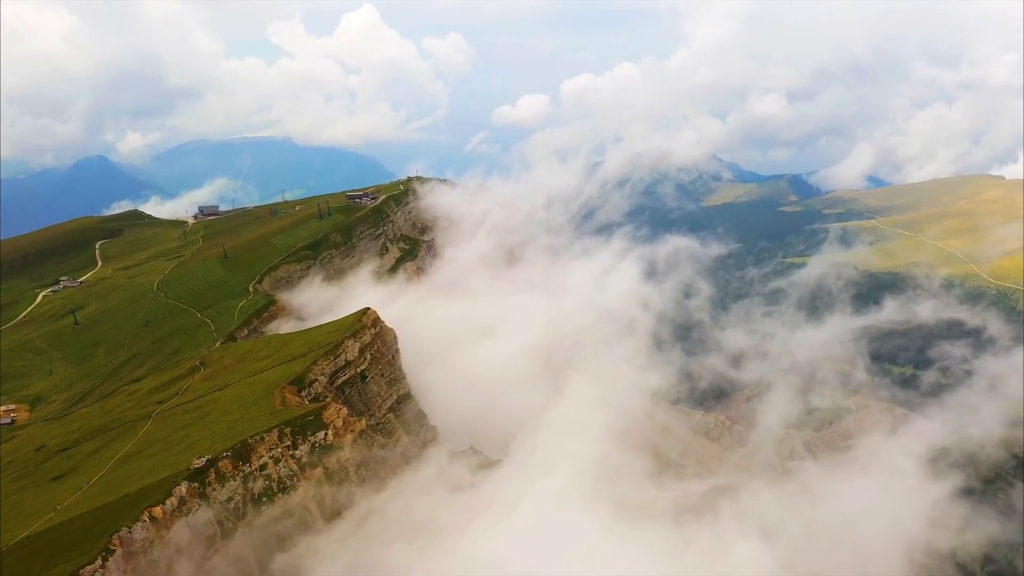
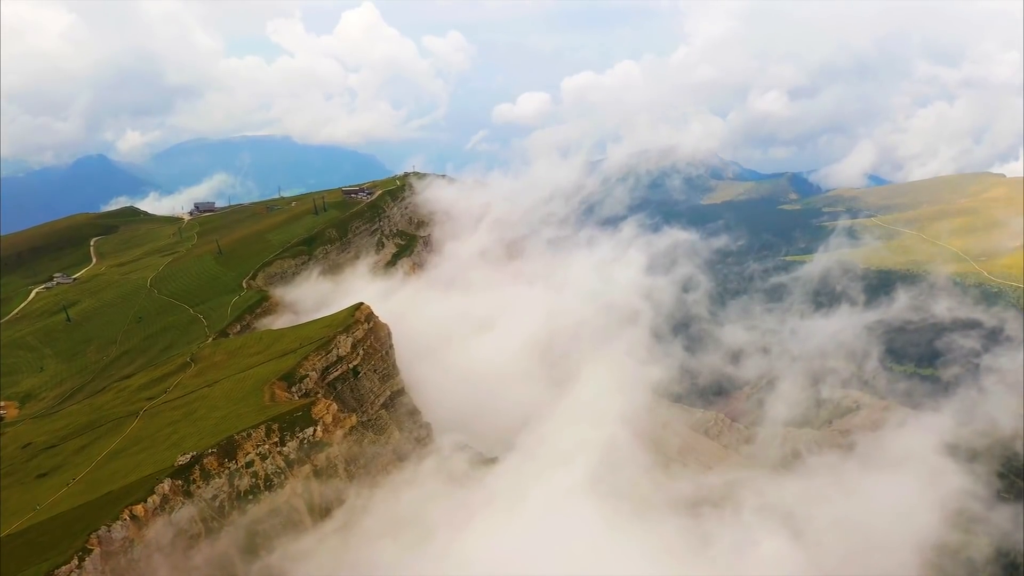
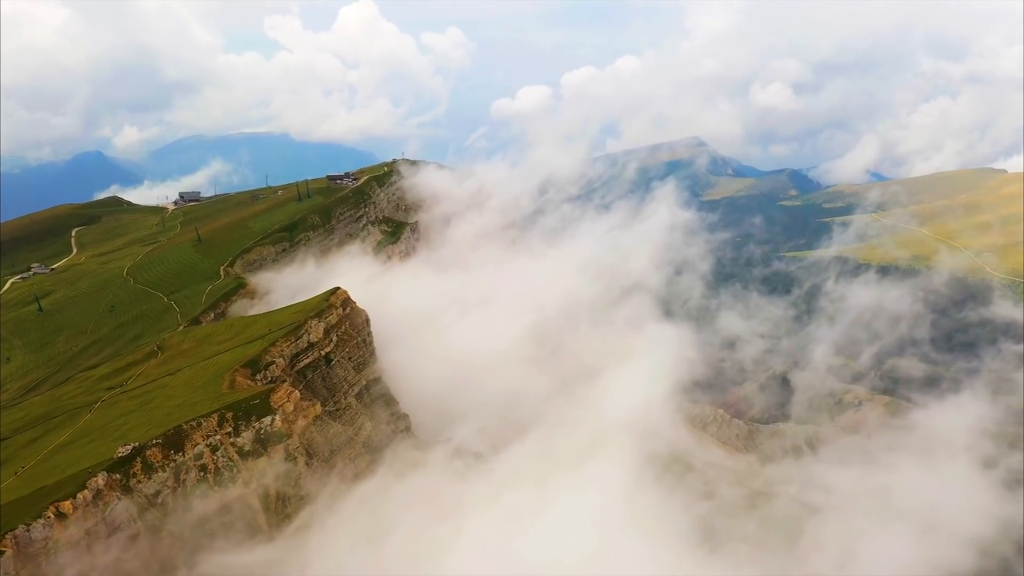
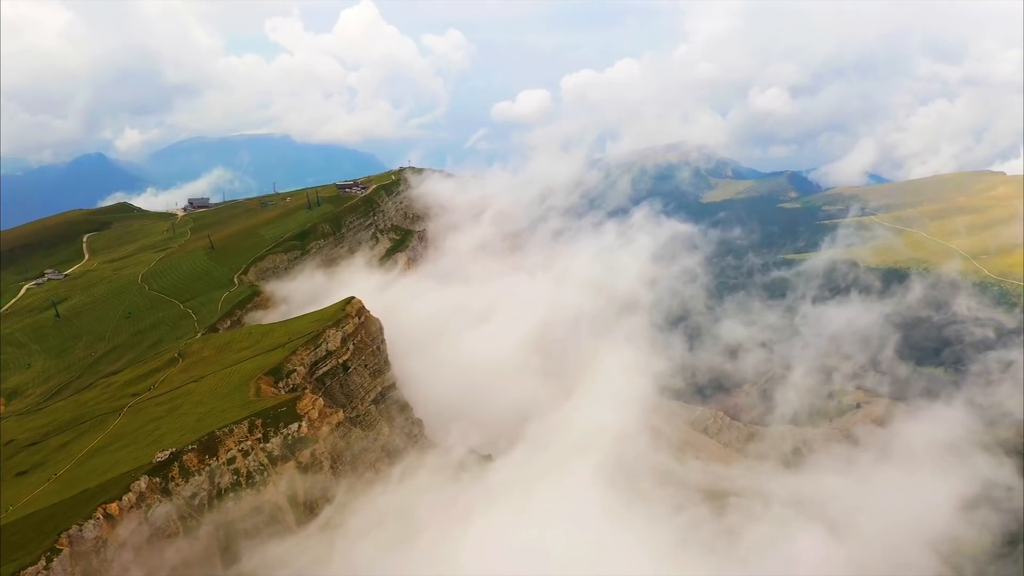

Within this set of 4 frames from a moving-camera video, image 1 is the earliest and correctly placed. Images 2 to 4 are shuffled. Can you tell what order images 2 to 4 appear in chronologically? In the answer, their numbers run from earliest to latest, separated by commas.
2, 4, 3
